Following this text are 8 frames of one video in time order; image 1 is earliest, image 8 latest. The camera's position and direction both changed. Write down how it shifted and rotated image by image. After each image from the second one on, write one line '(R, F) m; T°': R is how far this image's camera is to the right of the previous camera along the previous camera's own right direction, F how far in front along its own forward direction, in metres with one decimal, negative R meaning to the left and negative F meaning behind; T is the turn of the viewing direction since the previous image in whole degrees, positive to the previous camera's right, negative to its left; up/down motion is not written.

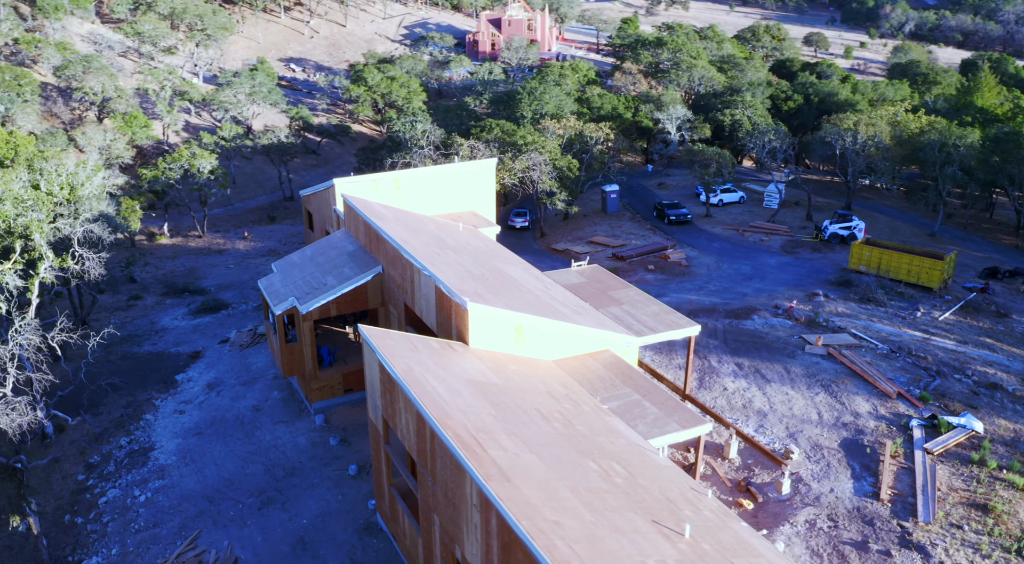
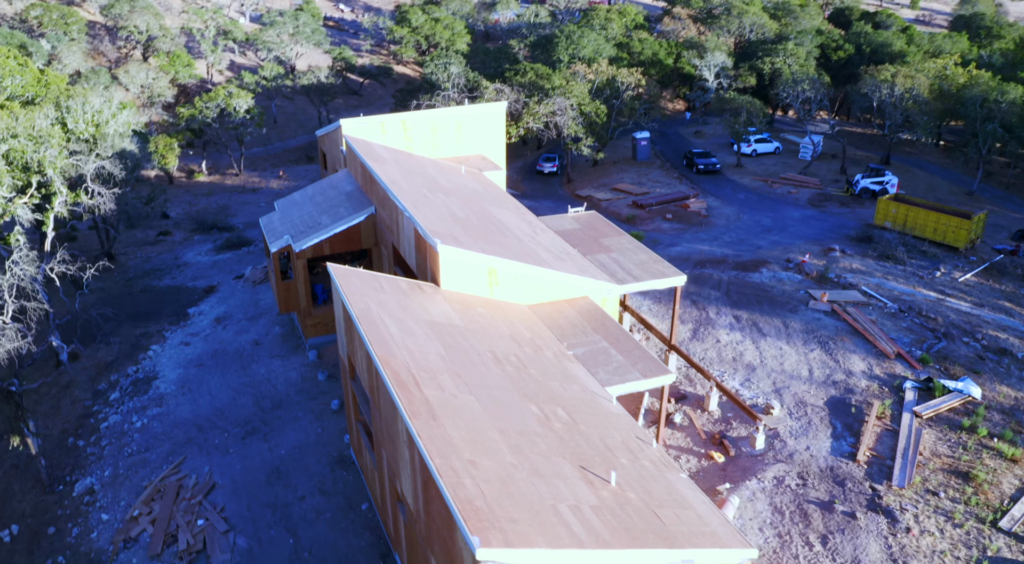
(+2.1, +0.2) m; -4°
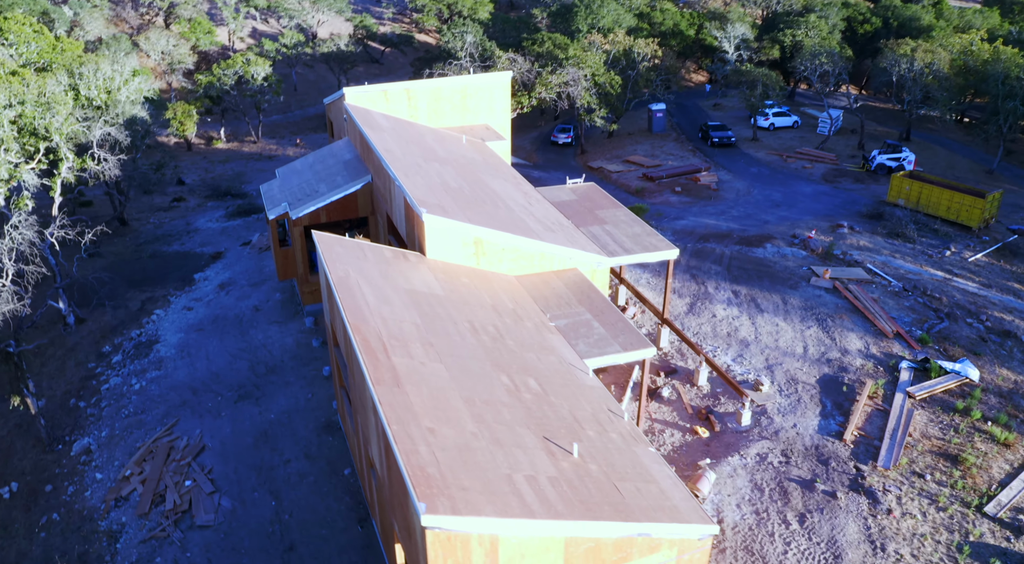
(+1.0, +0.1) m; -2°
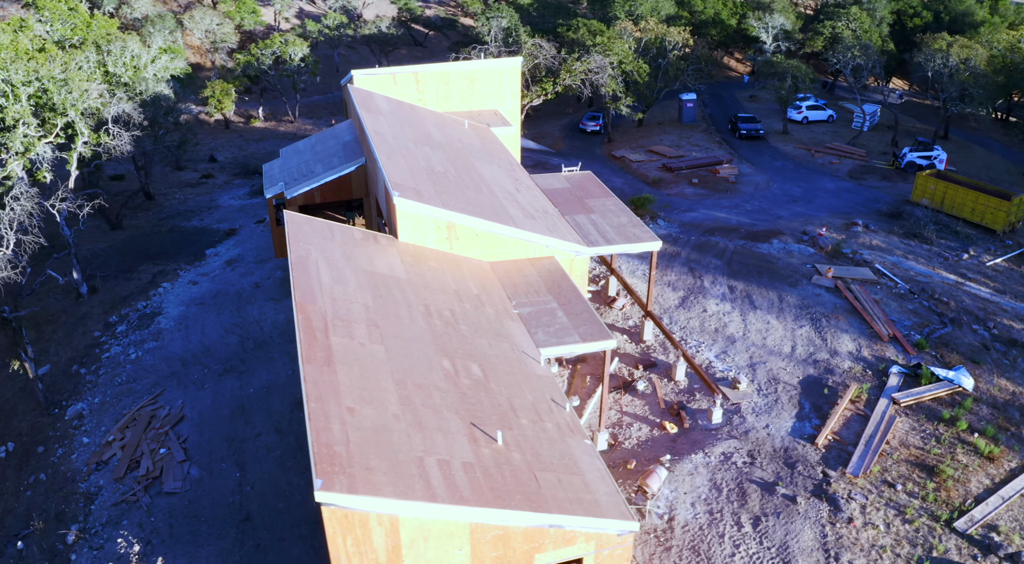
(+2.1, +0.1) m; -4°
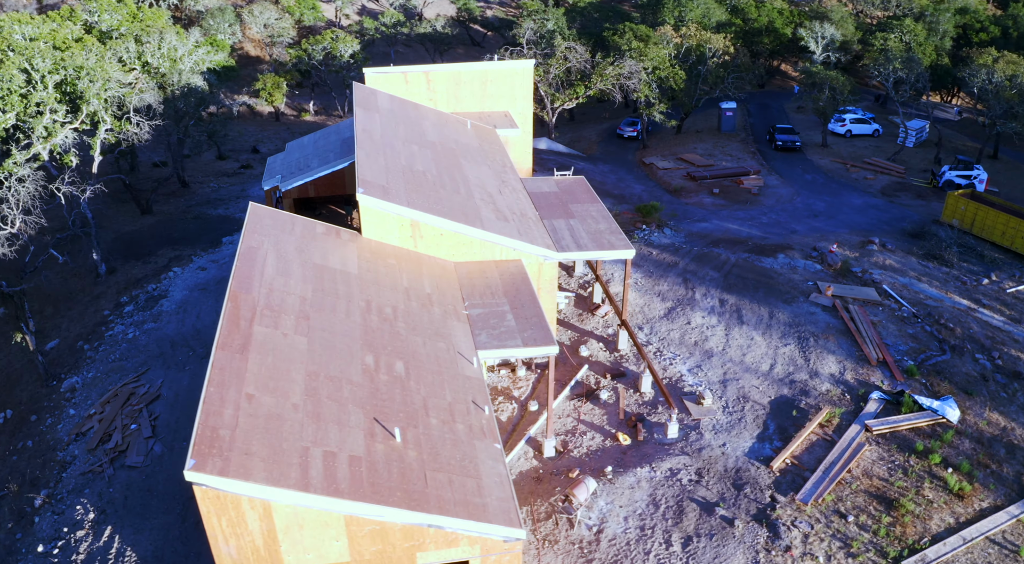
(+2.8, +0.2) m; -5°
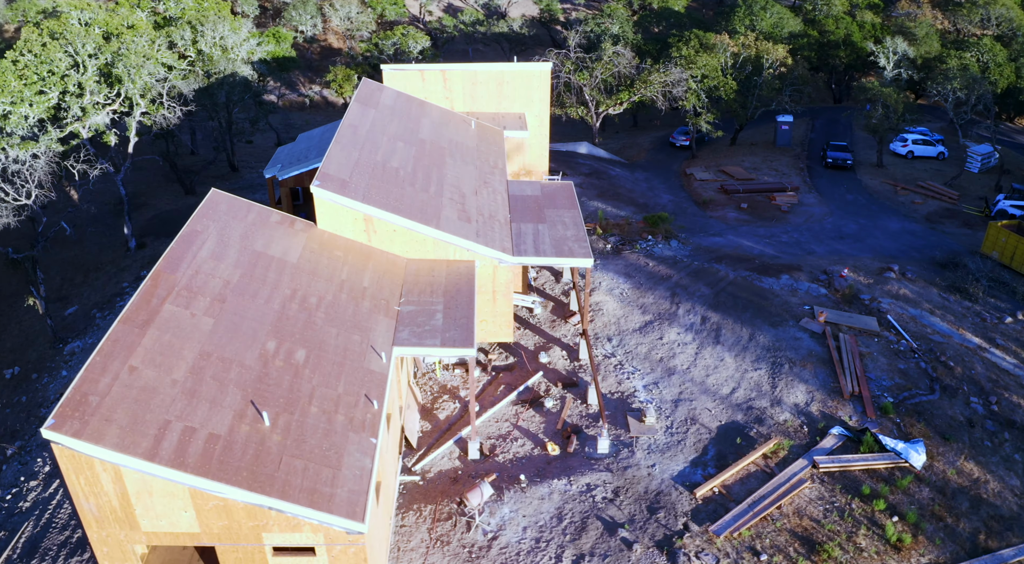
(+3.9, +0.3) m; -7°
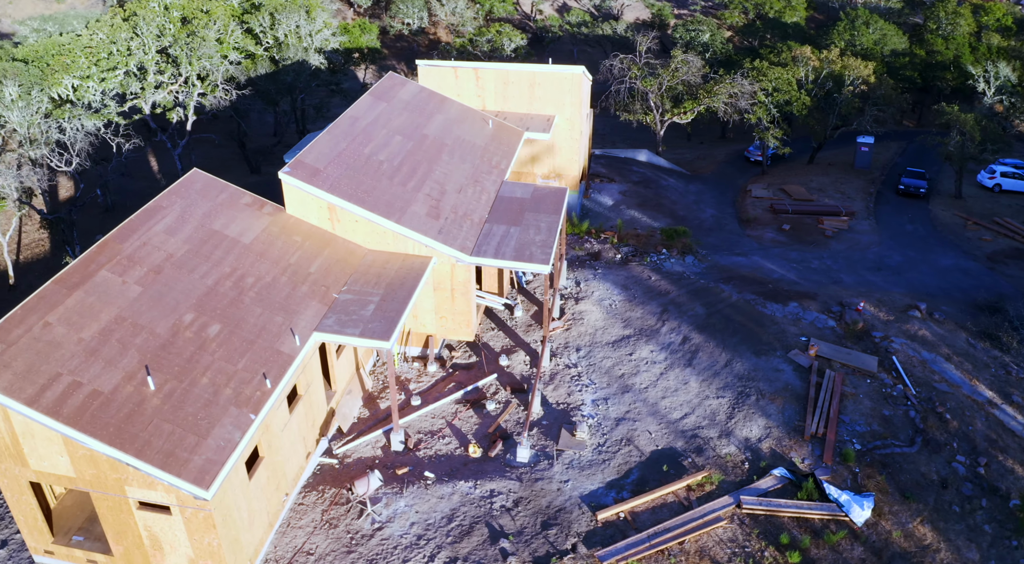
(+4.6, +0.4) m; -10°
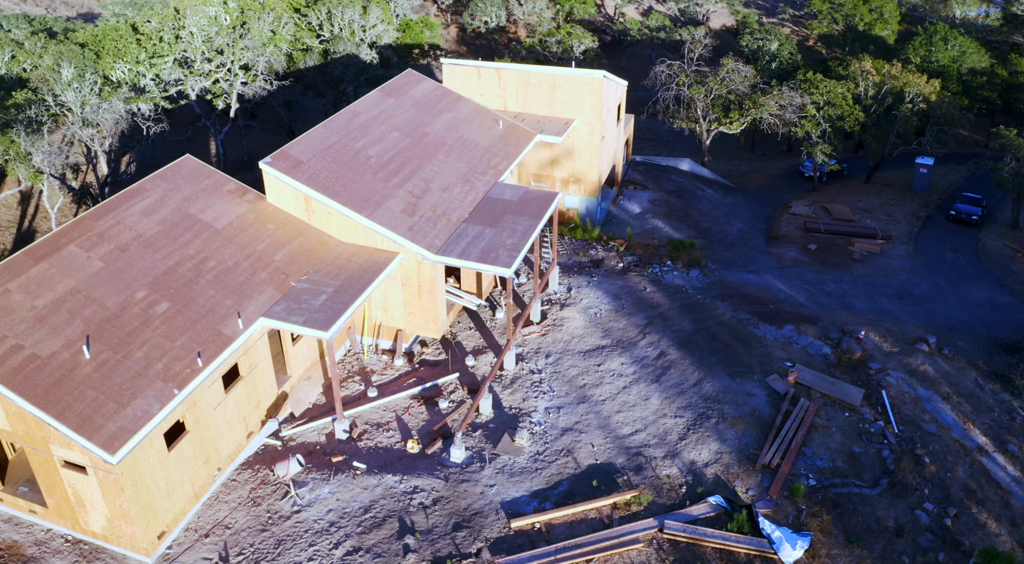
(+3.6, +0.2) m; -7°
